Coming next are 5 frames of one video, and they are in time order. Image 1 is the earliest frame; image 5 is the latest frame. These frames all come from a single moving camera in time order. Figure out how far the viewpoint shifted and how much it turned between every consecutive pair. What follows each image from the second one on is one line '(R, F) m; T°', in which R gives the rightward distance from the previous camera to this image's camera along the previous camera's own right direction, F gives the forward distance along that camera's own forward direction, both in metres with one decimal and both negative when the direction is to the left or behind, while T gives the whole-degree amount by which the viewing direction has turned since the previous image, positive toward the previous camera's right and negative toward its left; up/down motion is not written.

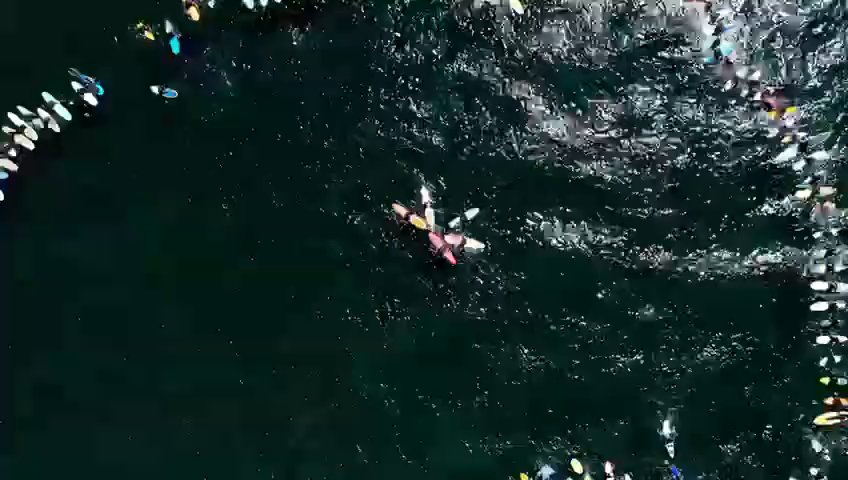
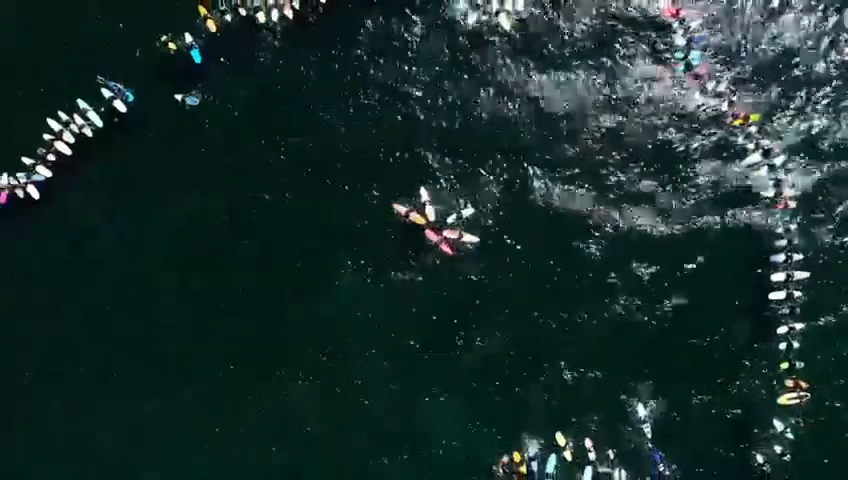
(-0.3, -0.7) m; +2°
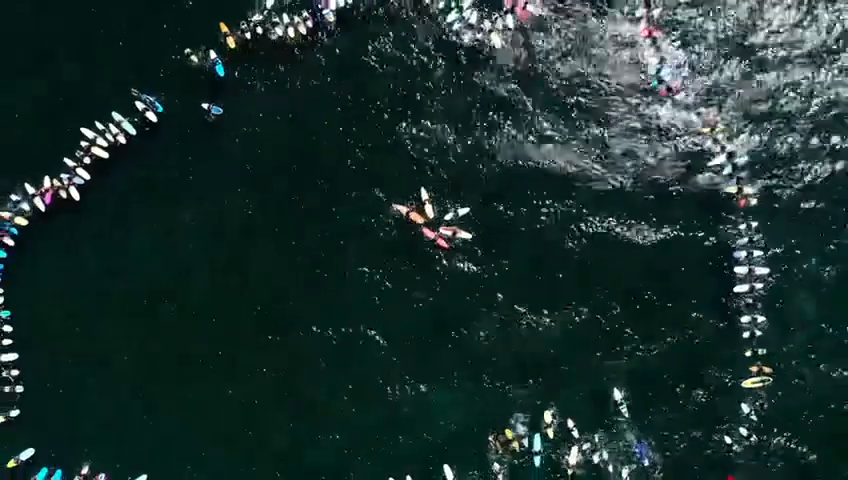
(-0.3, -0.8) m; +2°
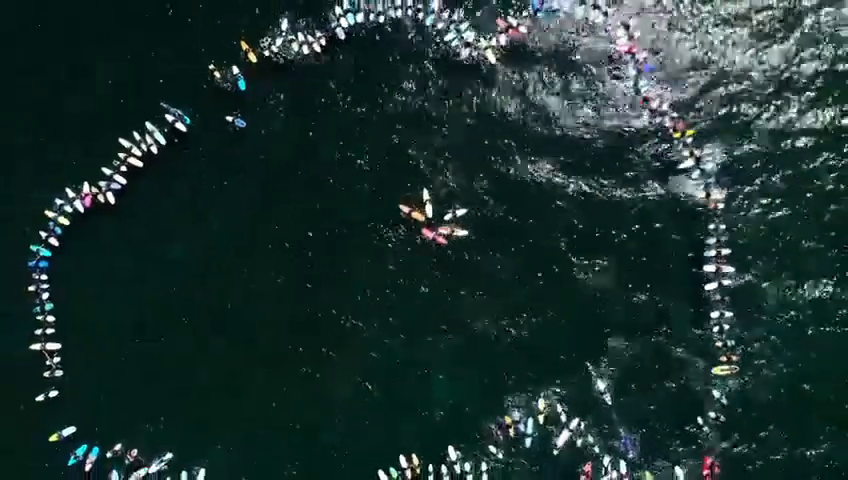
(-0.2, -0.9) m; +1°
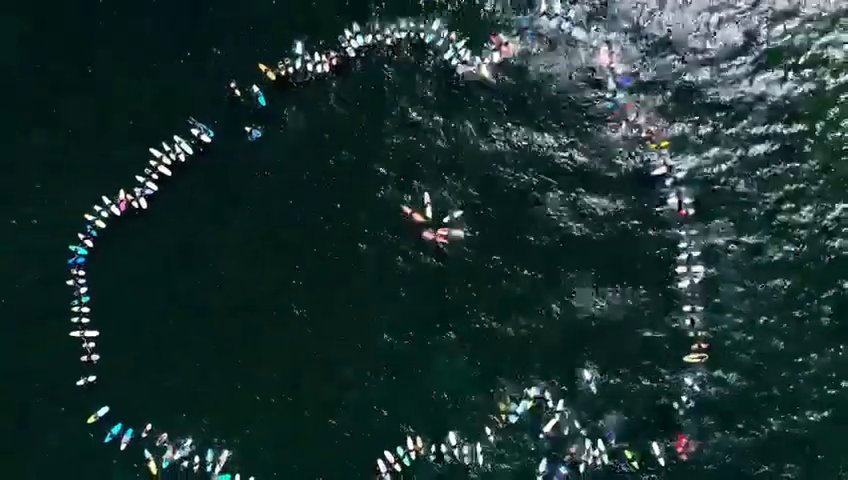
(-0.2, -1.0) m; +1°
